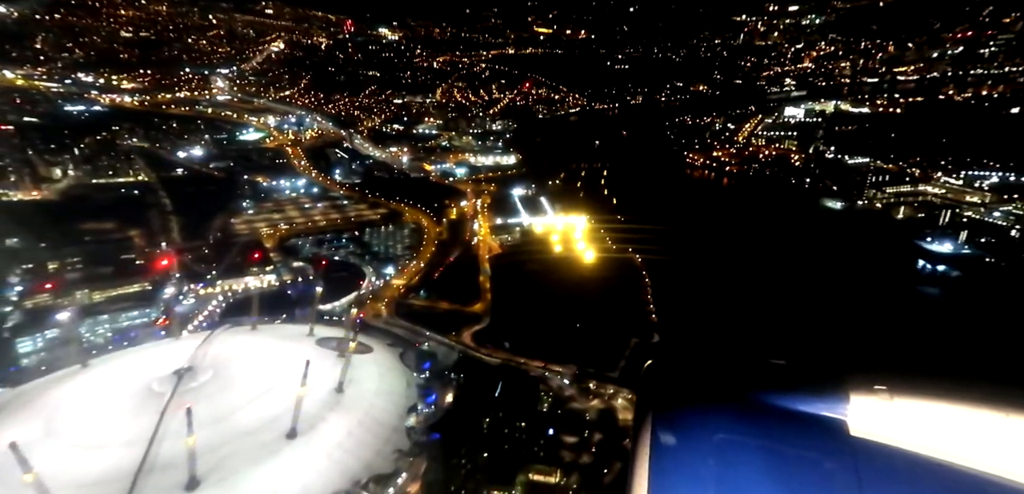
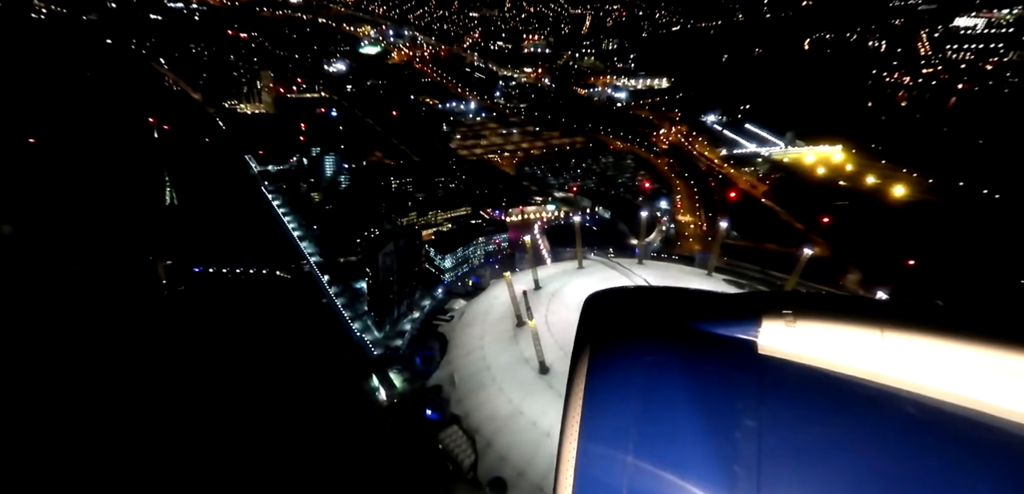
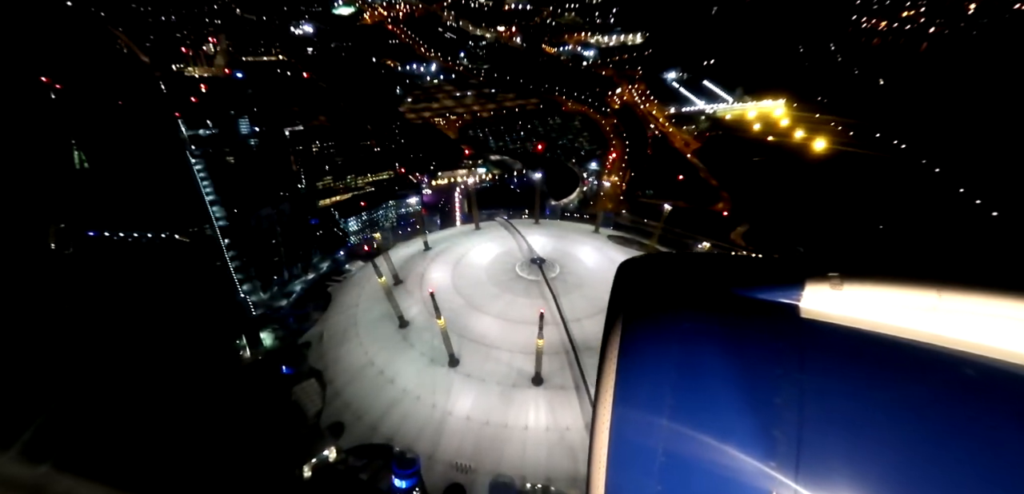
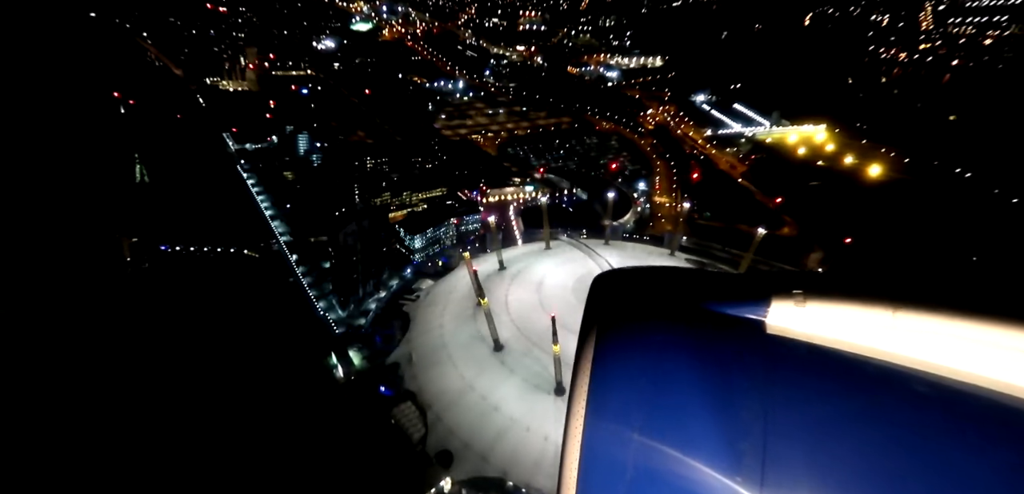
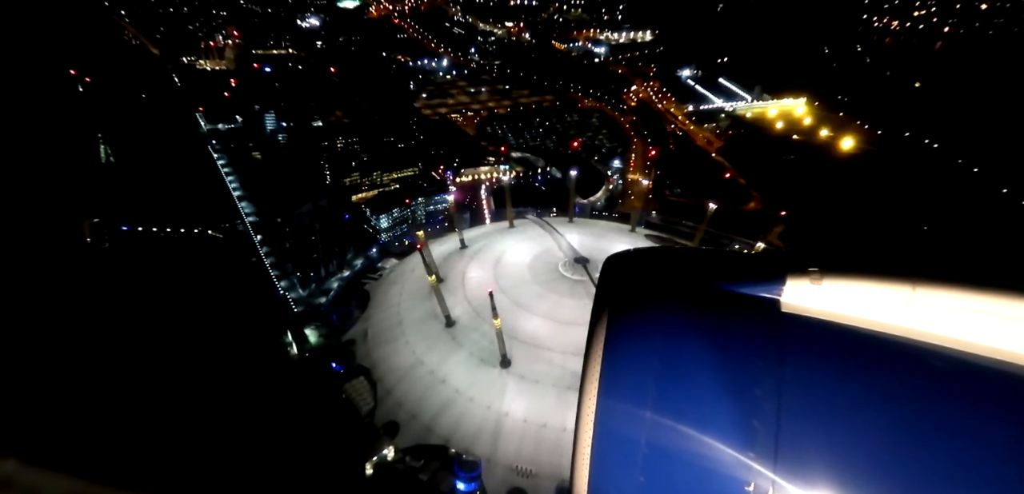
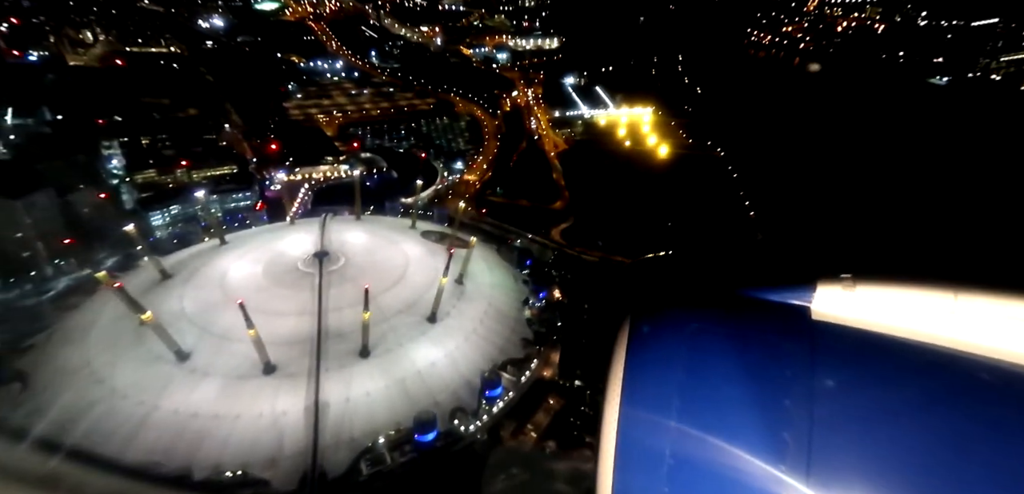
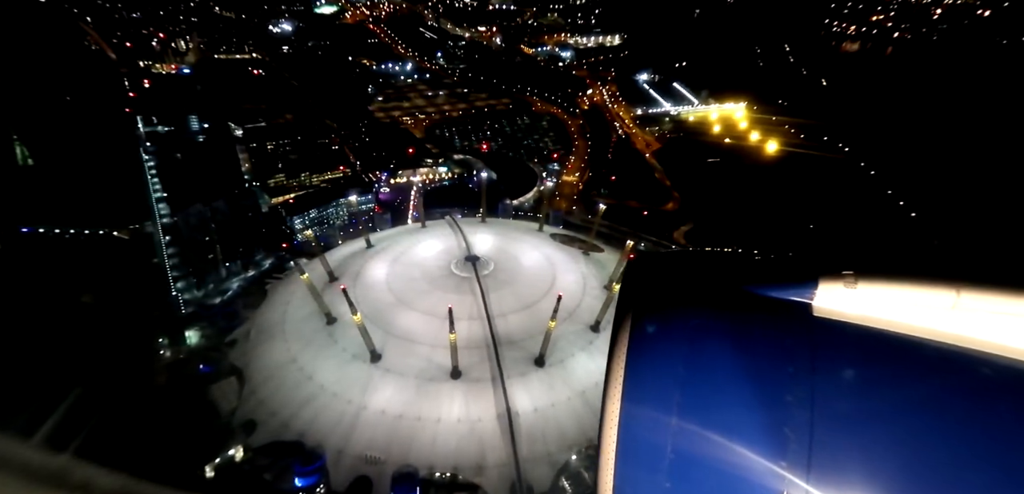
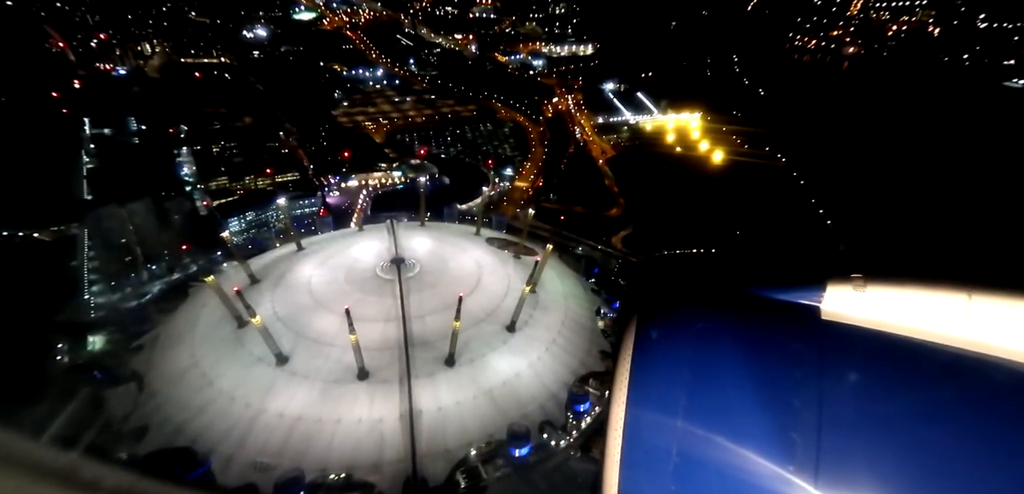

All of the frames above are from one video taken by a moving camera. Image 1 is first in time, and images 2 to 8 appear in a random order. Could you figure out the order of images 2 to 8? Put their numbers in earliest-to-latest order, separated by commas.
6, 8, 7, 3, 5, 4, 2
